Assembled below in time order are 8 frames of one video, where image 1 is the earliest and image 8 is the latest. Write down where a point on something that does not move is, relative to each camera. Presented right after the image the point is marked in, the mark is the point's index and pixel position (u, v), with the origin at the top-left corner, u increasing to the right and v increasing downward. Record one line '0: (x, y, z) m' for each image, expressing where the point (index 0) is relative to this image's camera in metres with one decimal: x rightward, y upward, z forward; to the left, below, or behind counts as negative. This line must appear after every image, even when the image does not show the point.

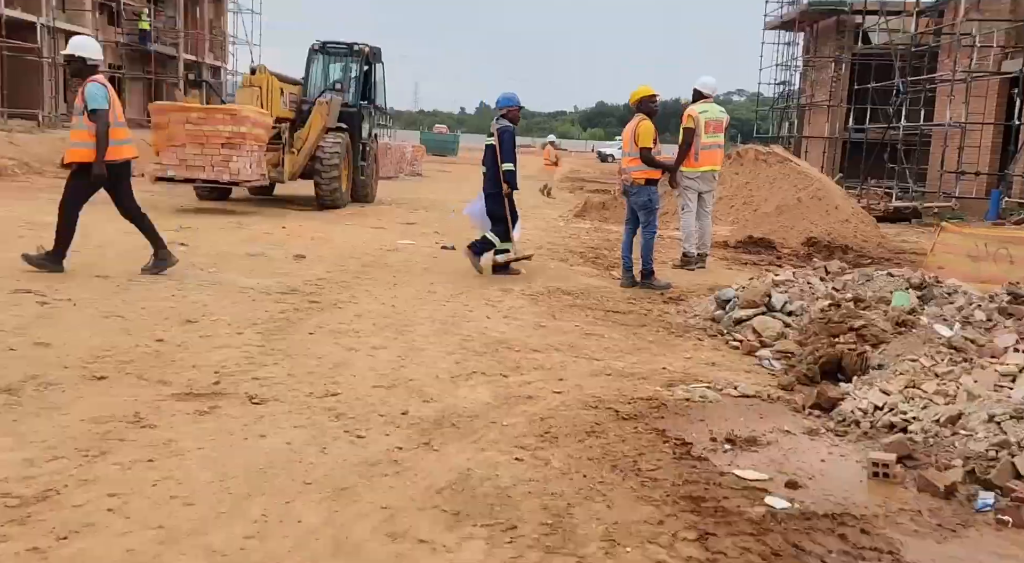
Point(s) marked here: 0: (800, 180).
0: (+4.5, +1.6, +15.5) m
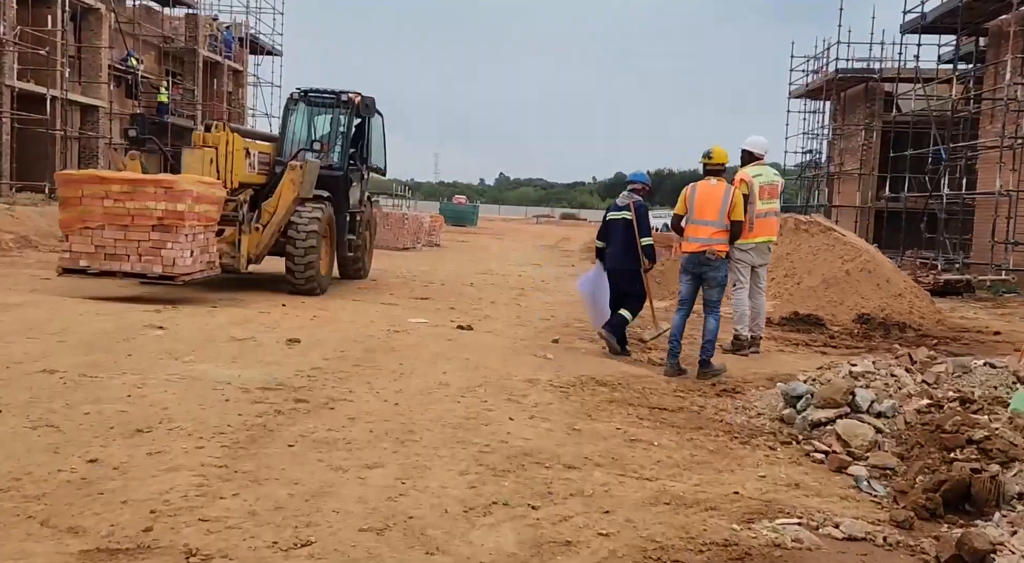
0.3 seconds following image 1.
0: (+4.8, +0.4, +14.2) m
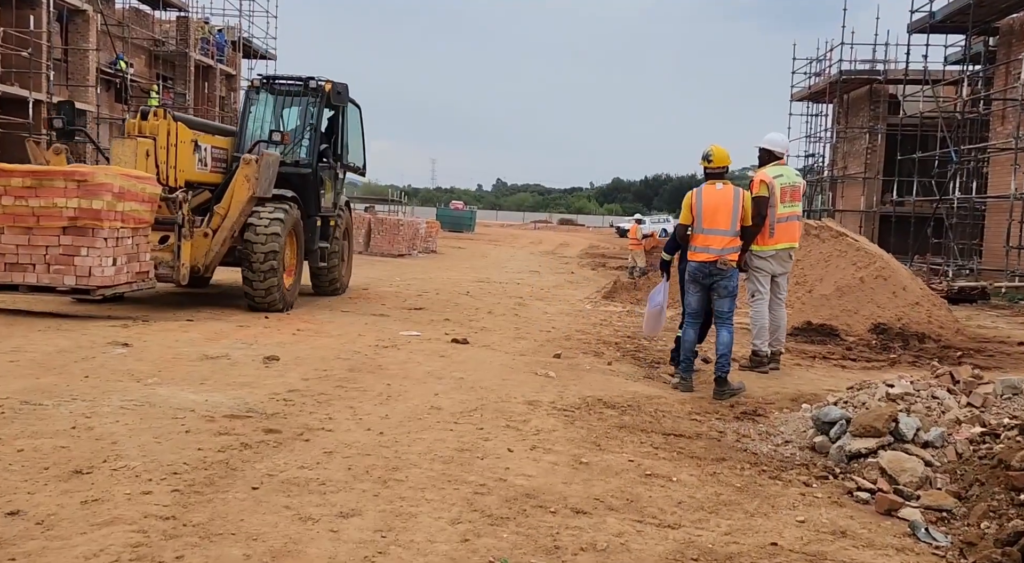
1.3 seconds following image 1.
0: (+4.8, +0.3, +13.5) m
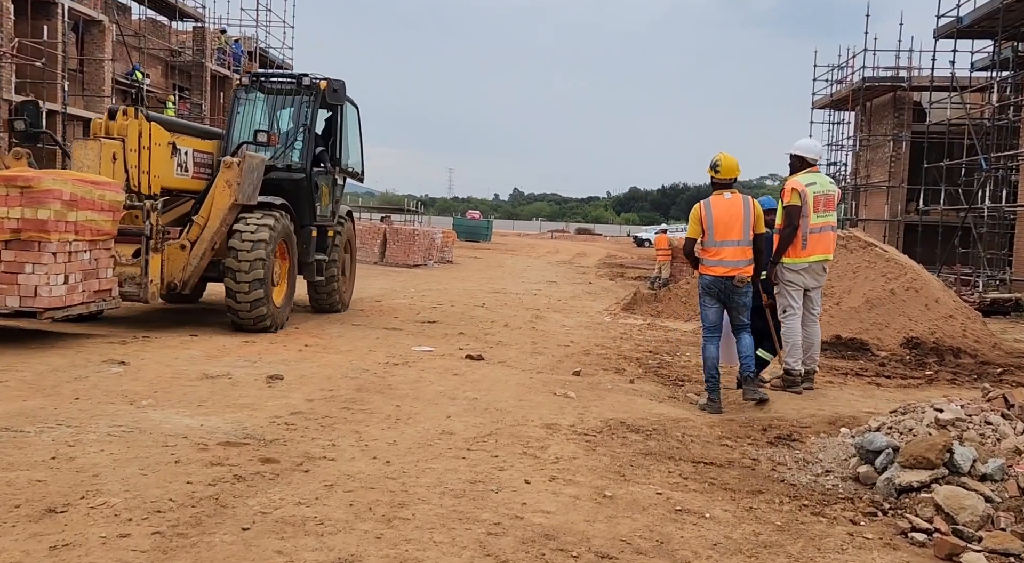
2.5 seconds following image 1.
0: (+5.0, +0.2, +12.9) m
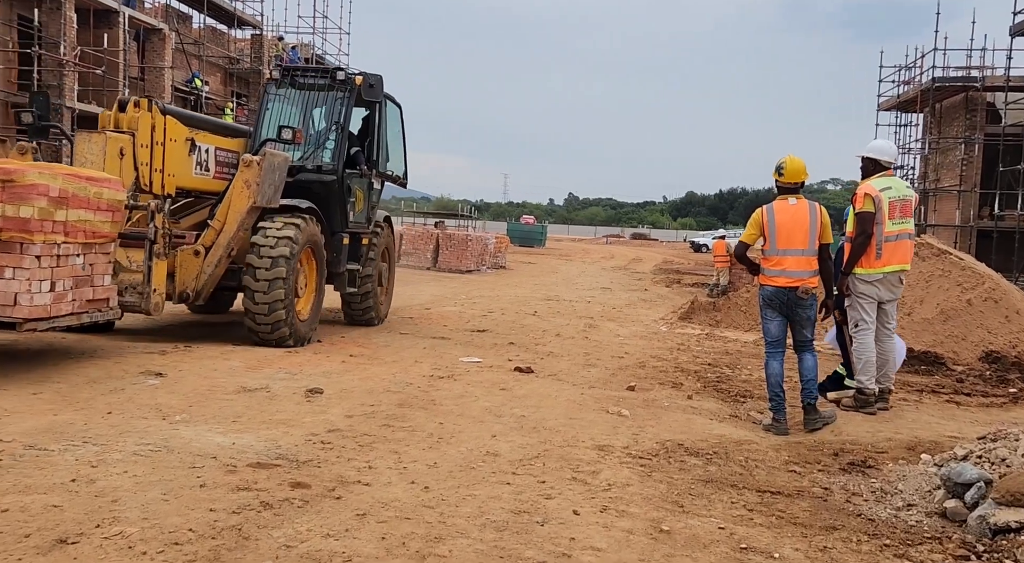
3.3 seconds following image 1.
0: (+5.7, 0.0, +12.2) m
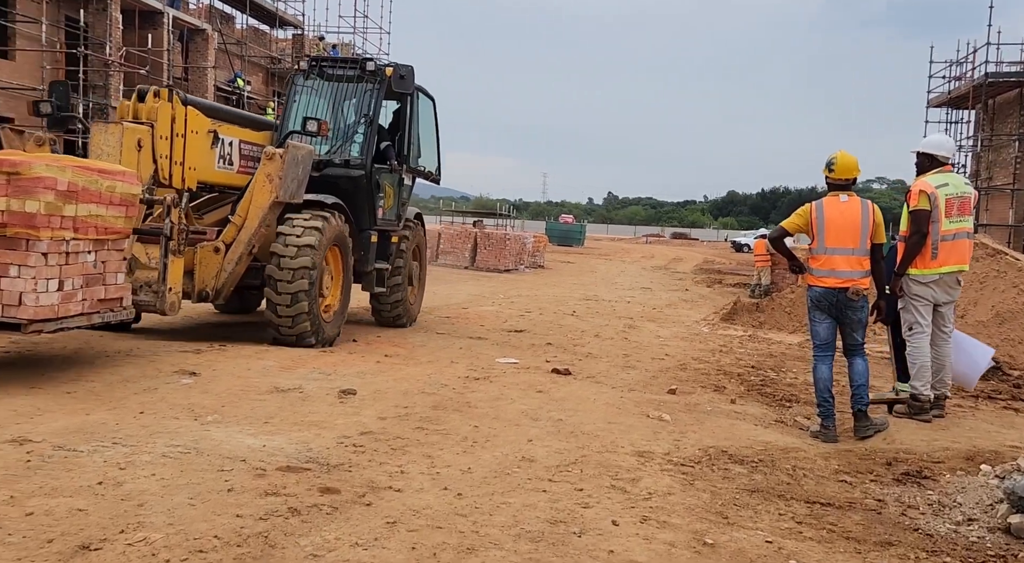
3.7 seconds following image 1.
0: (+6.2, 0.0, +11.8) m
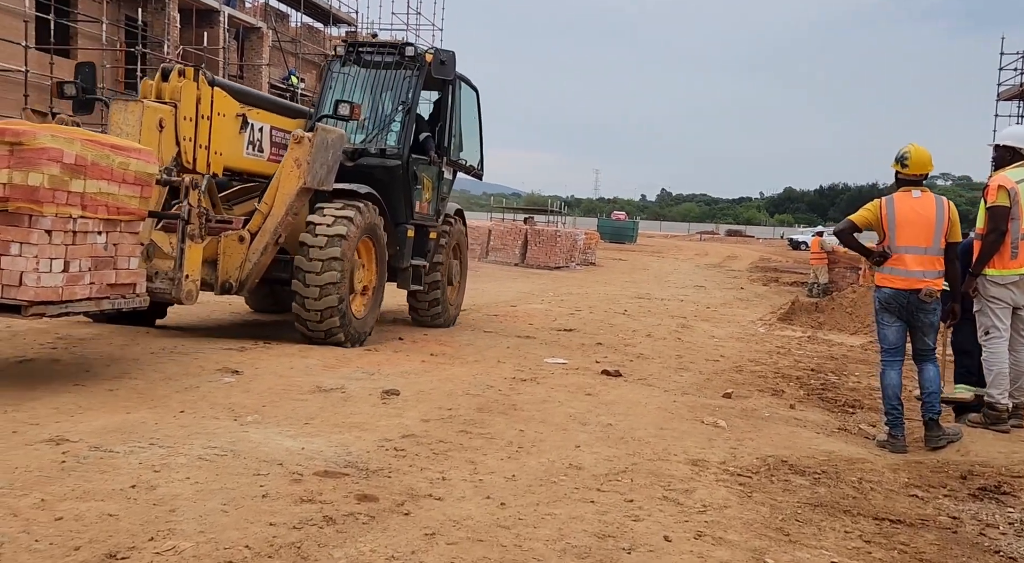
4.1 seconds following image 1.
0: (+6.7, 0.0, +11.2) m
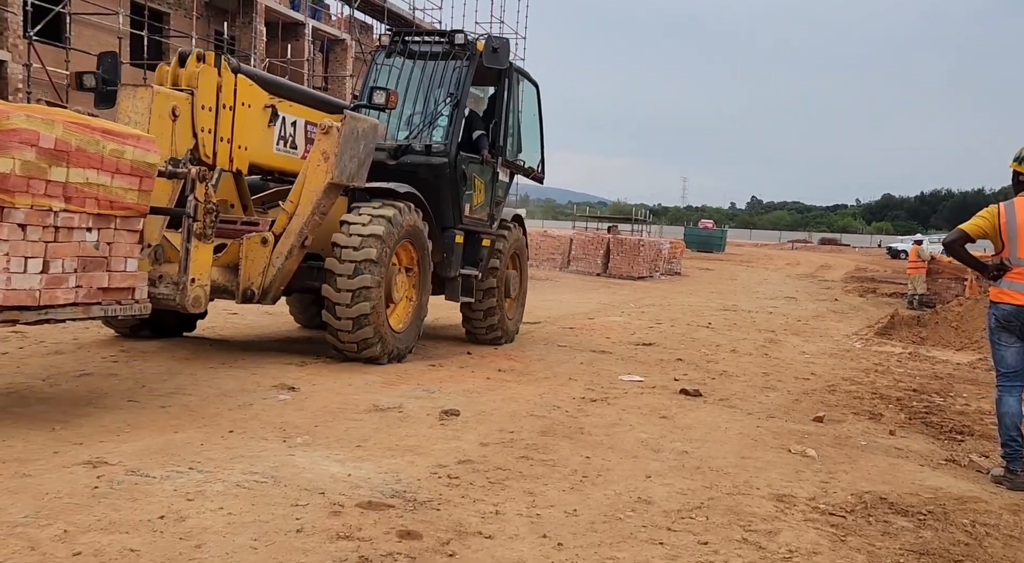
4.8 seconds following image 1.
0: (+7.5, -0.1, +10.1) m
